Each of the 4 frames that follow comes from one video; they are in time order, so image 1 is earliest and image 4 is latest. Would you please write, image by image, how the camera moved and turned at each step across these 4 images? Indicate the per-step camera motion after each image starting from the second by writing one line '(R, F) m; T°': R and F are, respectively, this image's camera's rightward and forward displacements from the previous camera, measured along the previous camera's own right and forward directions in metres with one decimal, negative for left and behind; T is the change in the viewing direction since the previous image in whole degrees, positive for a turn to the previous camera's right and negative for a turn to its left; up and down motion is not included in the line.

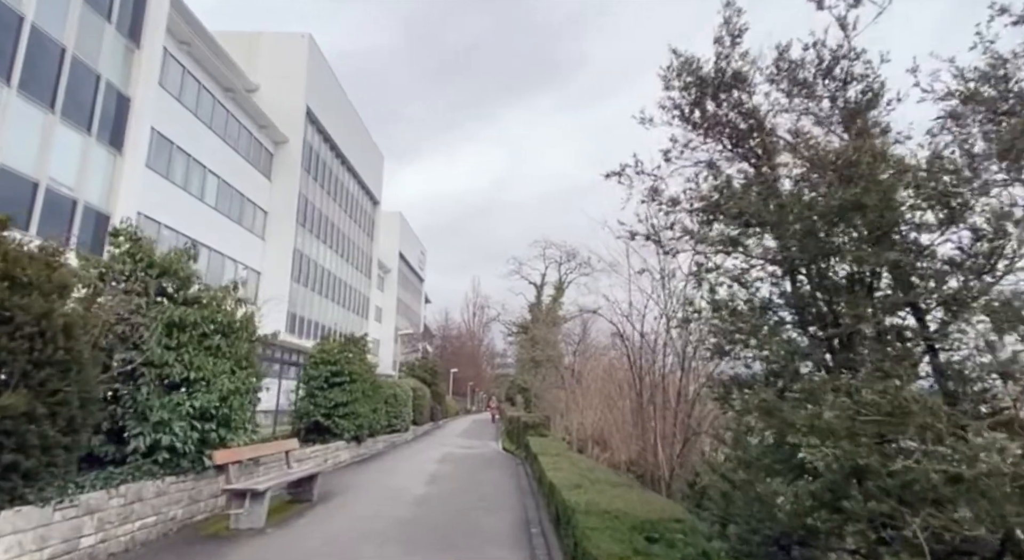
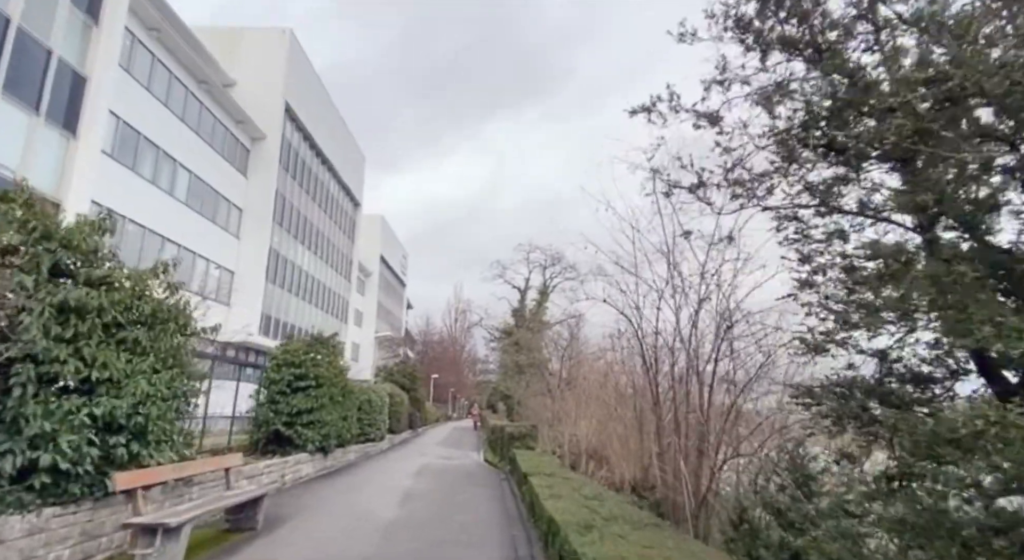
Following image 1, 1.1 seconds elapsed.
(-0.1, +1.5) m; +1°
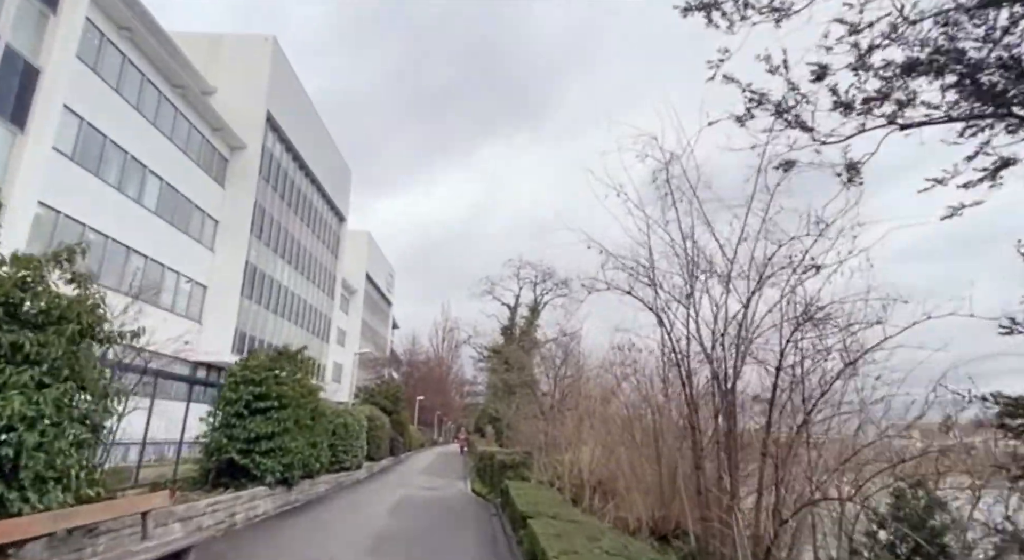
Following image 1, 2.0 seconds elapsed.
(-0.1, +1.5) m; +1°
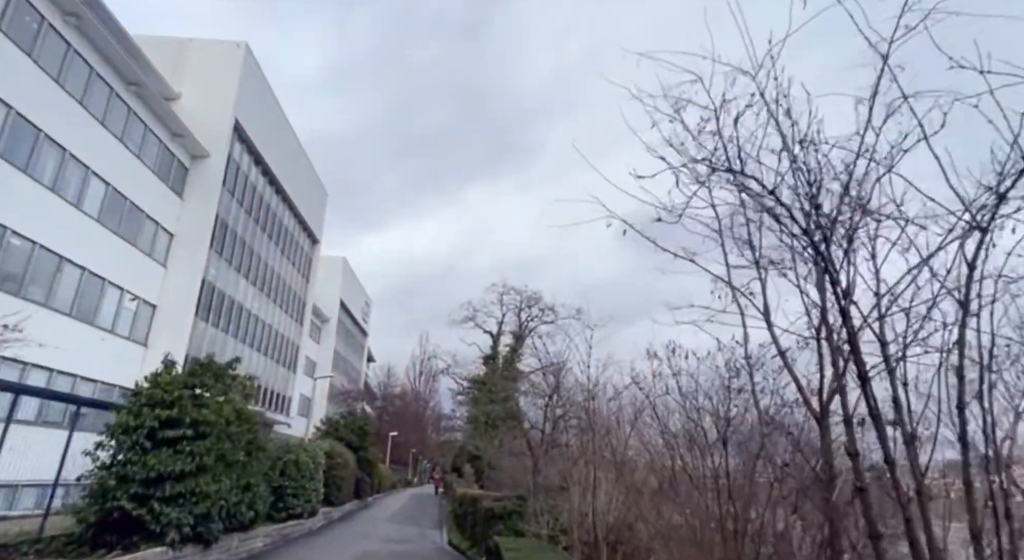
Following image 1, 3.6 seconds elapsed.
(-0.2, +2.6) m; +2°
